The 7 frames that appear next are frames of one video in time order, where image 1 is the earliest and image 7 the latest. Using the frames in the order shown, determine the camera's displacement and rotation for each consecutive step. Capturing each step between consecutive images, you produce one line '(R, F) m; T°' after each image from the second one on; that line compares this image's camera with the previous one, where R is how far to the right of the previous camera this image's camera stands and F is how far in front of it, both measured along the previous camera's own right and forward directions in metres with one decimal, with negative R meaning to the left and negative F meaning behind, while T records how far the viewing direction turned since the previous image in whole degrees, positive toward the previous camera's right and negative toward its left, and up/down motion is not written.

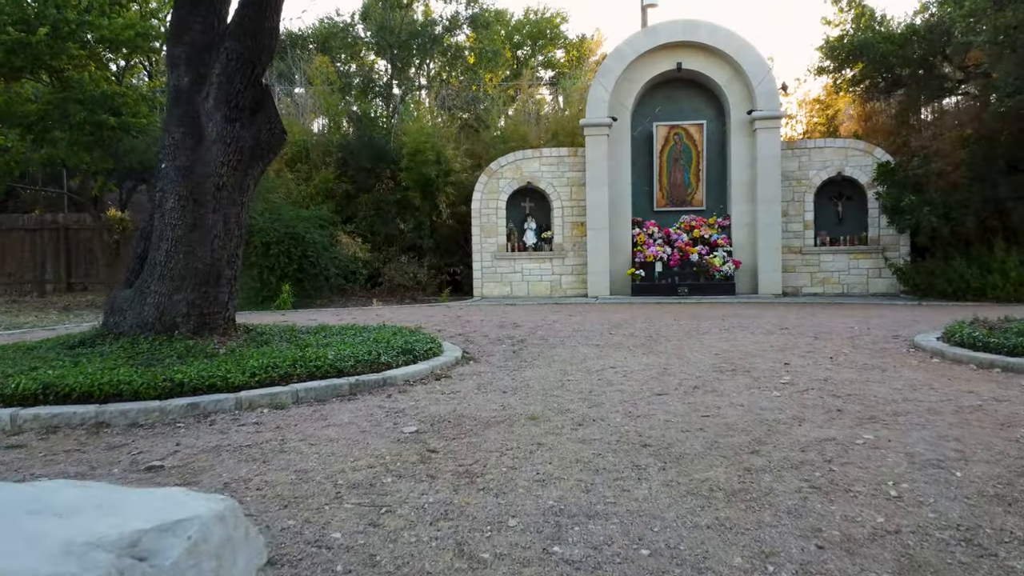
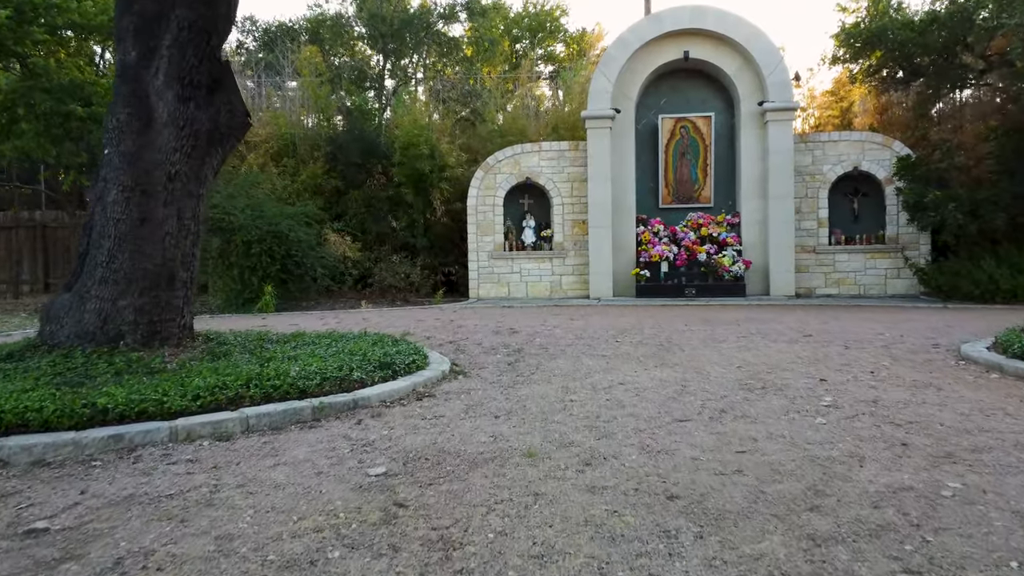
(0.0, +0.8) m; 0°
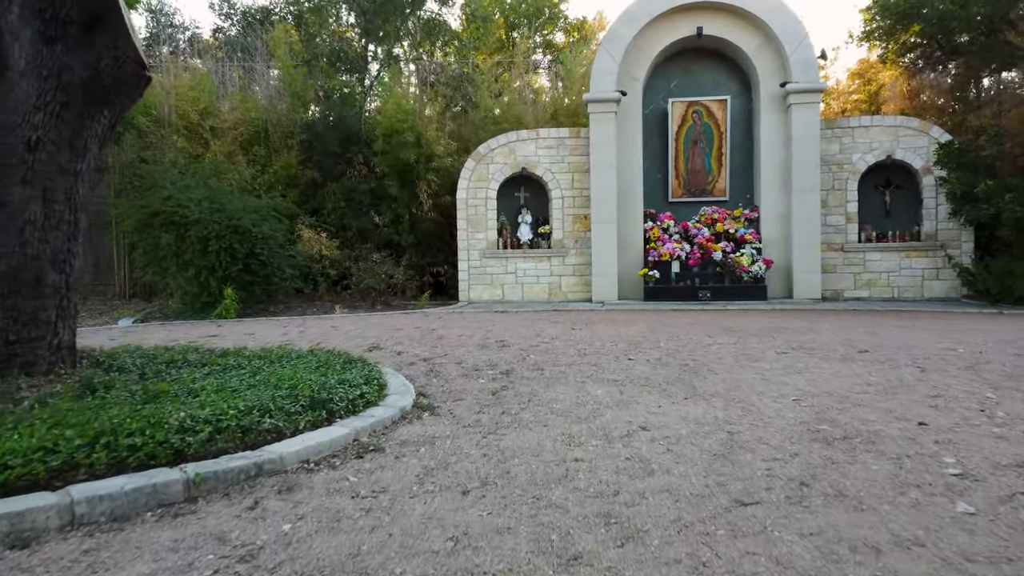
(+0.1, +1.4) m; 0°
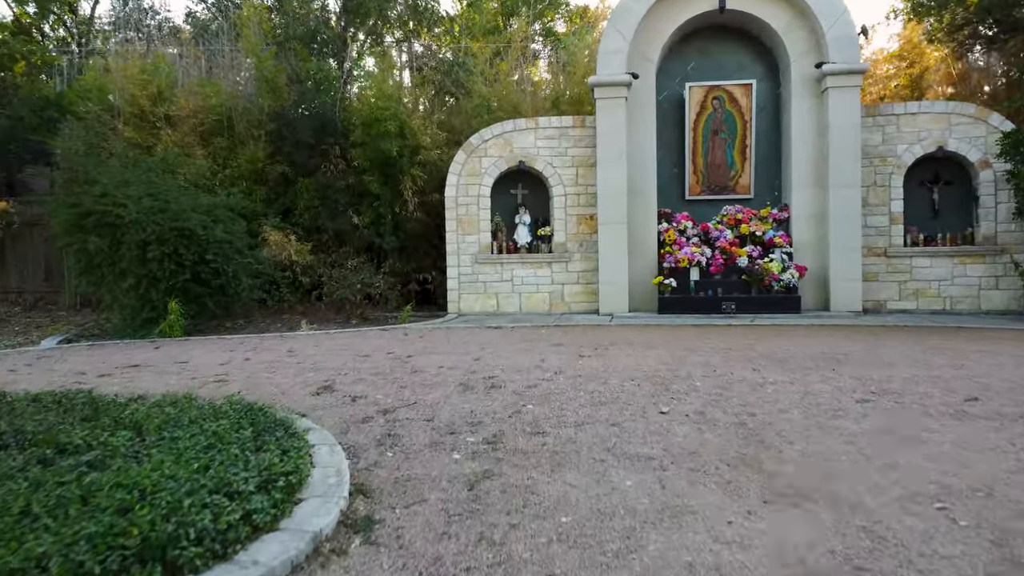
(+0.1, +1.5) m; 0°
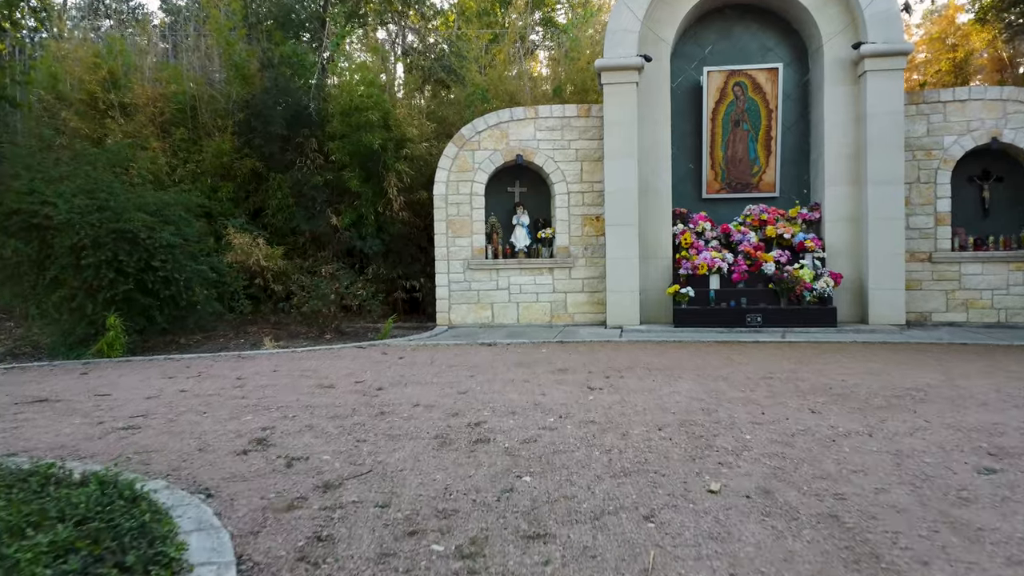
(0.0, +1.2) m; 0°
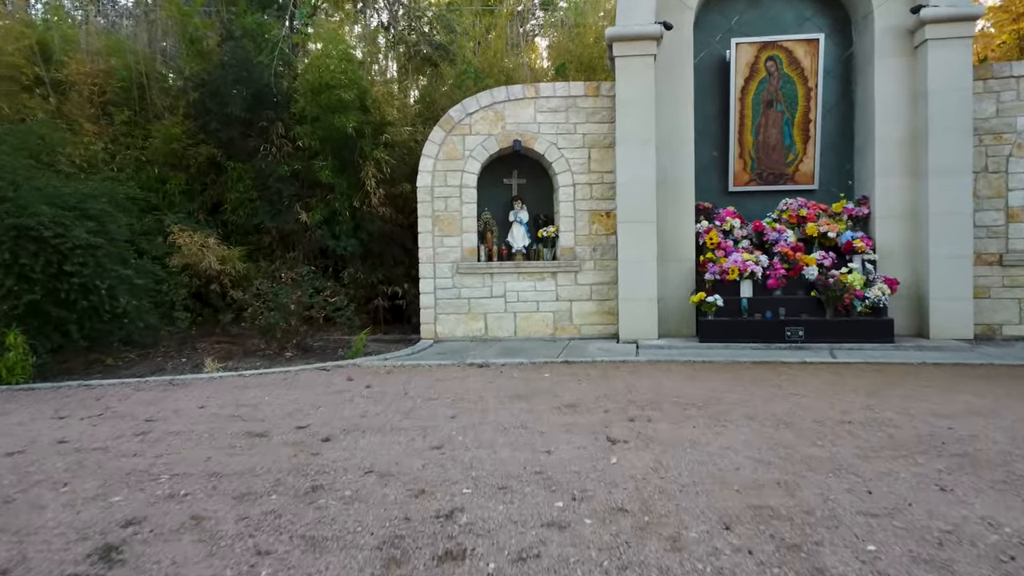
(0.0, +1.4) m; 0°
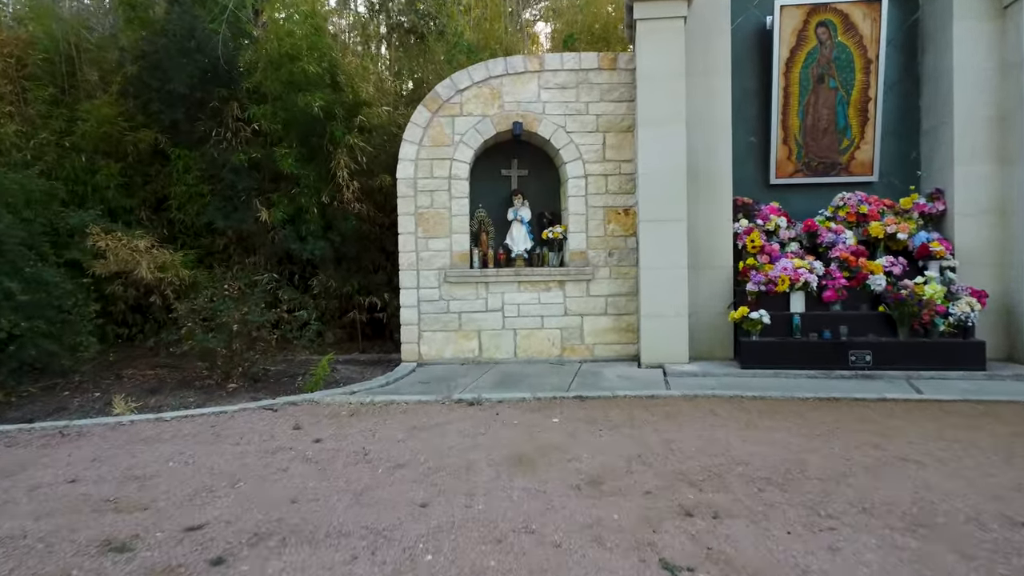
(0.0, +1.5) m; 0°
